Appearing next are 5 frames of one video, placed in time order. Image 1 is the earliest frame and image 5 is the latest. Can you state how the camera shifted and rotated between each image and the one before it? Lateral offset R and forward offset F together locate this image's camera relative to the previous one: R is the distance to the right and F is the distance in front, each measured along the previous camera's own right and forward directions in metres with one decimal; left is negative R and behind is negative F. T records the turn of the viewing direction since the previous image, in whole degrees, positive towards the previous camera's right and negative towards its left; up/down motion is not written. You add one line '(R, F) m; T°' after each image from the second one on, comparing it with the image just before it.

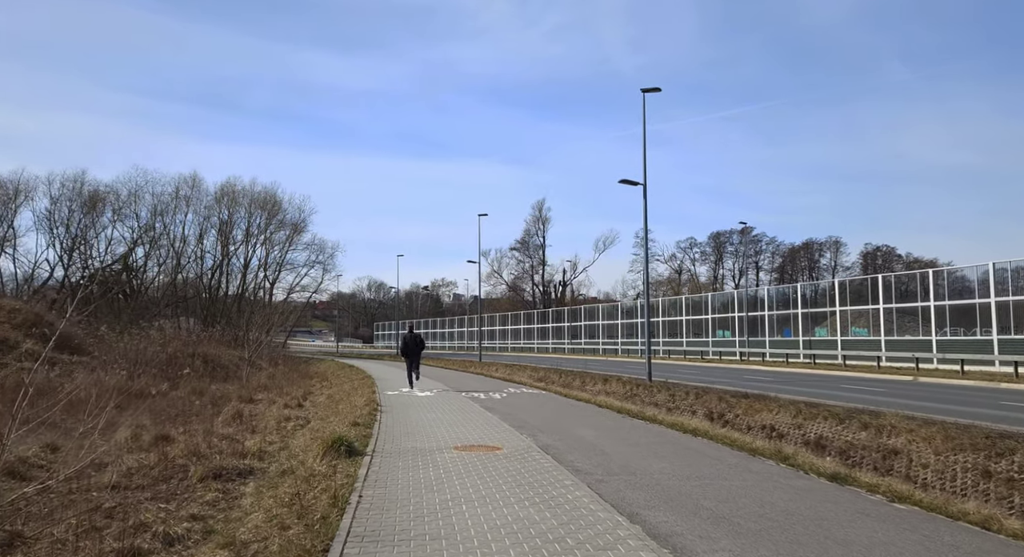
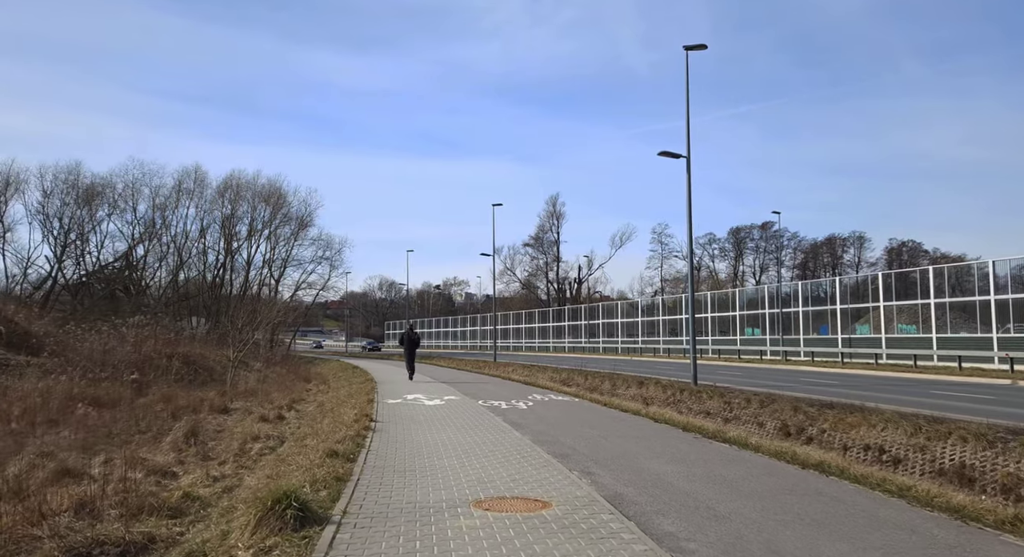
(-0.4, +3.6) m; -1°
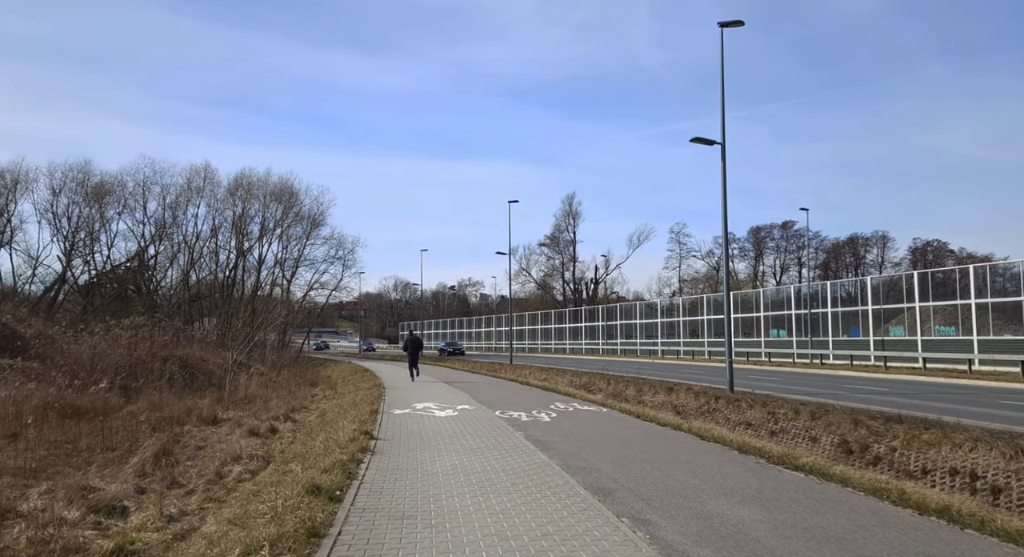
(-0.1, +1.8) m; -1°
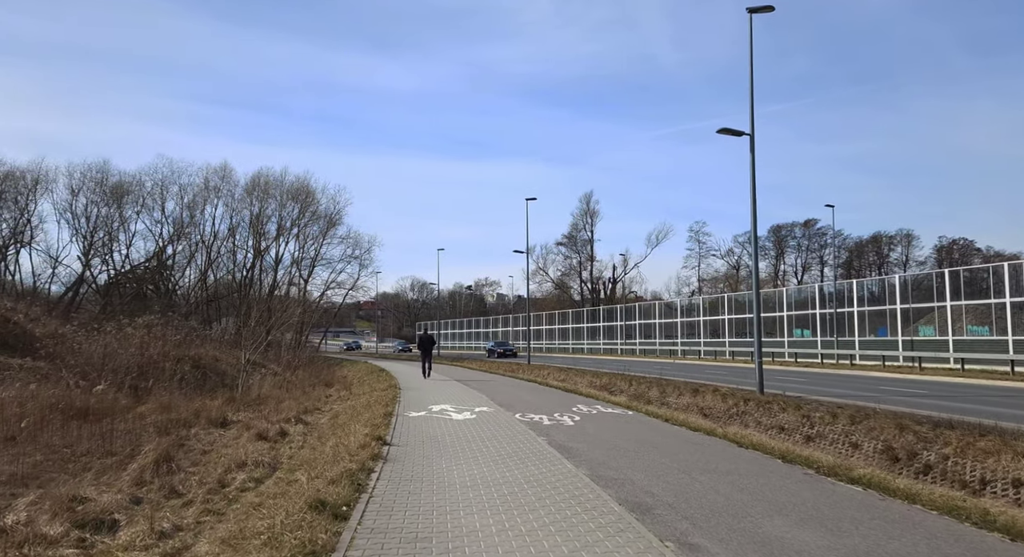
(-0.1, +0.7) m; -1°
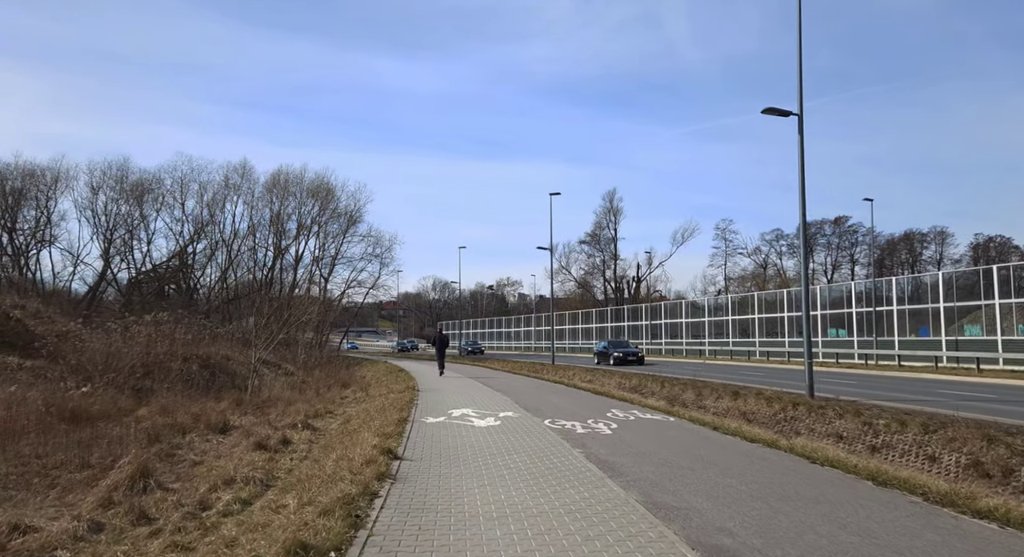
(-0.1, +1.5) m; -2°
